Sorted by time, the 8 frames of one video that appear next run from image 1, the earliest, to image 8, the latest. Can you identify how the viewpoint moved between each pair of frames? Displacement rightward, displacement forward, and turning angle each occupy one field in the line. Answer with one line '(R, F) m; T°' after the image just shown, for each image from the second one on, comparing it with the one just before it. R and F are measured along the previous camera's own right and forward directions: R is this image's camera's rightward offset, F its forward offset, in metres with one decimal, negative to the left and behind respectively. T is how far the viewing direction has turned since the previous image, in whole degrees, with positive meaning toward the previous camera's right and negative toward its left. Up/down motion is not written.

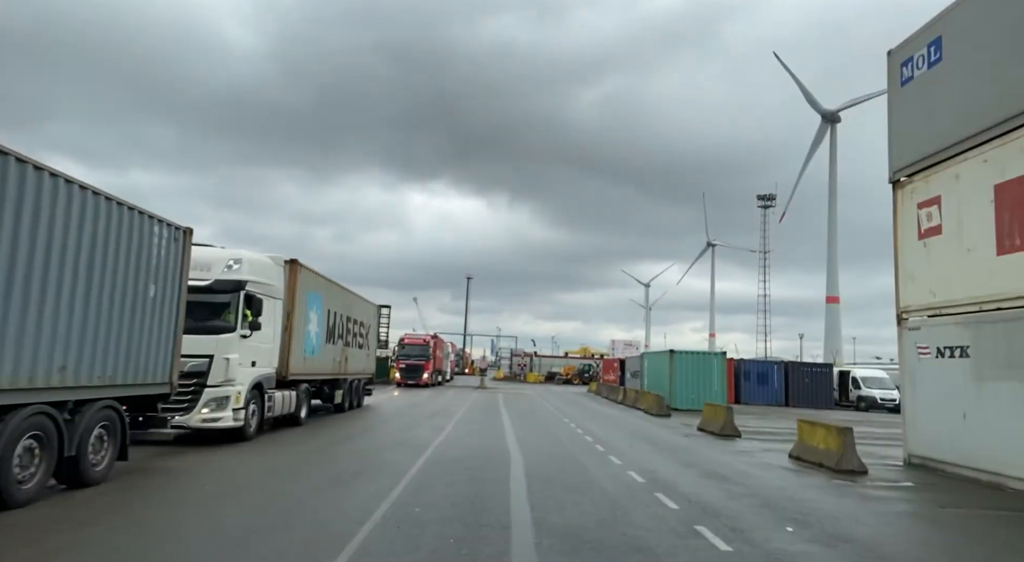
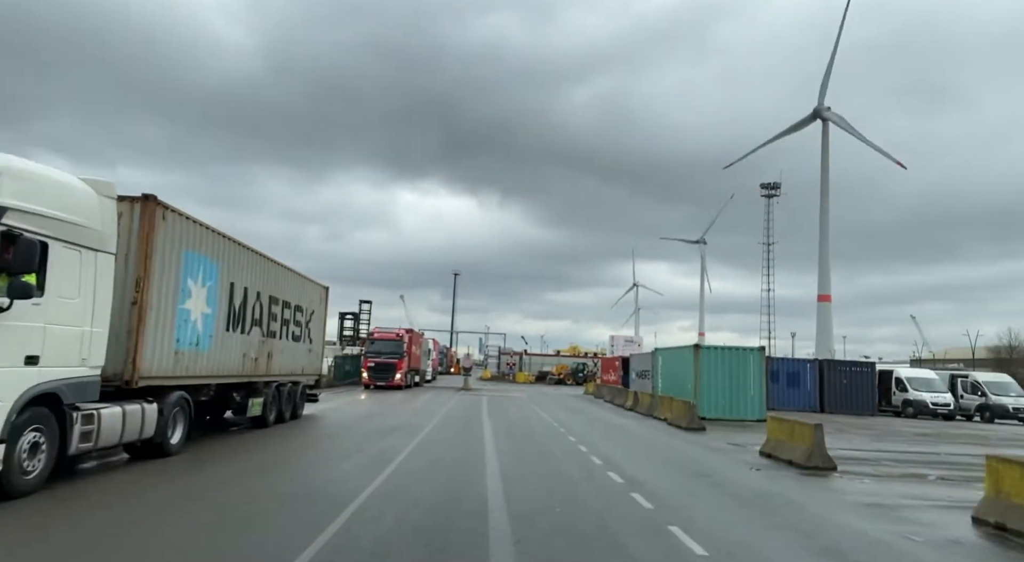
(+0.1, +5.6) m; +1°
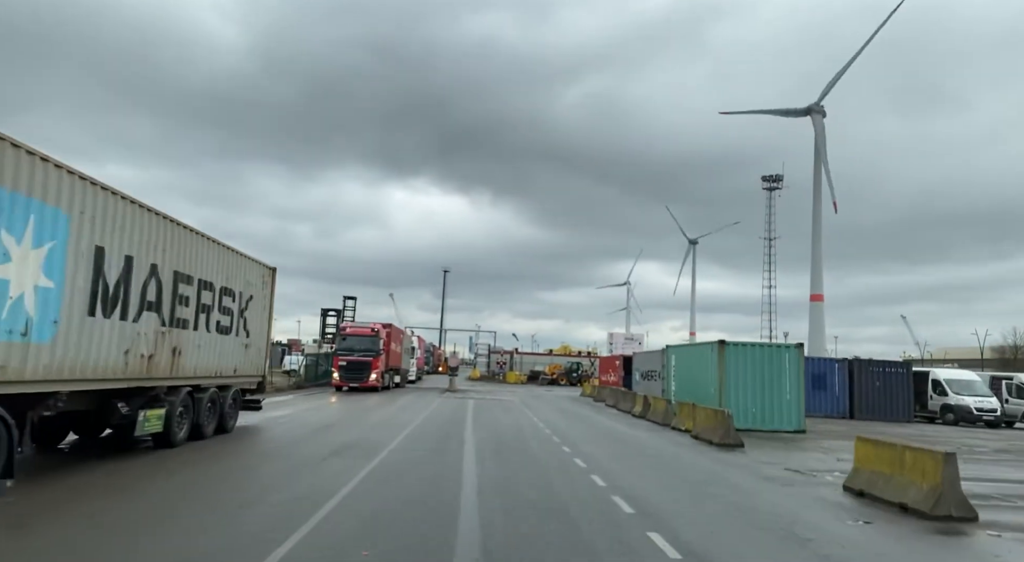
(0.0, +3.7) m; +1°
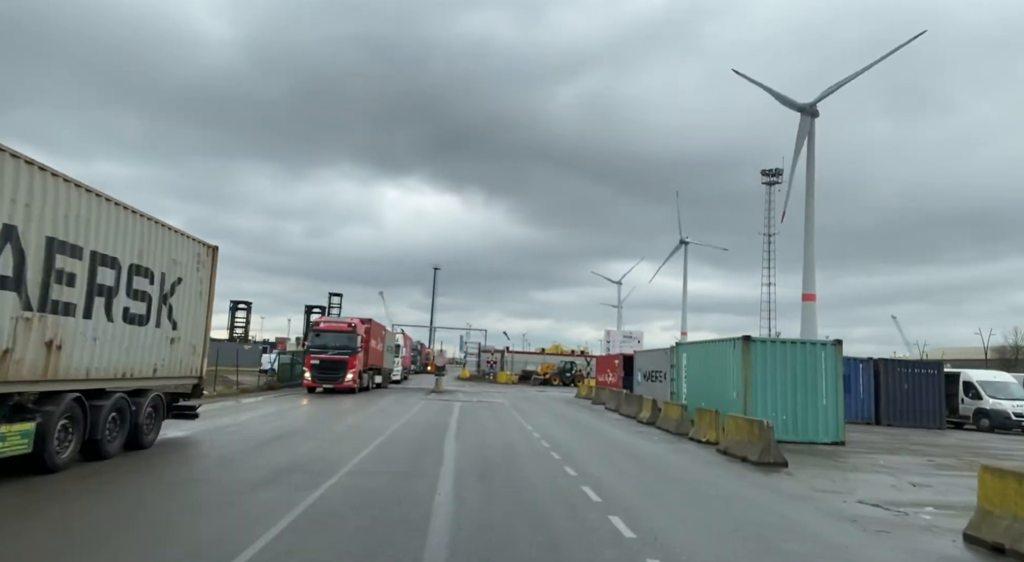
(0.0, +2.7) m; +1°
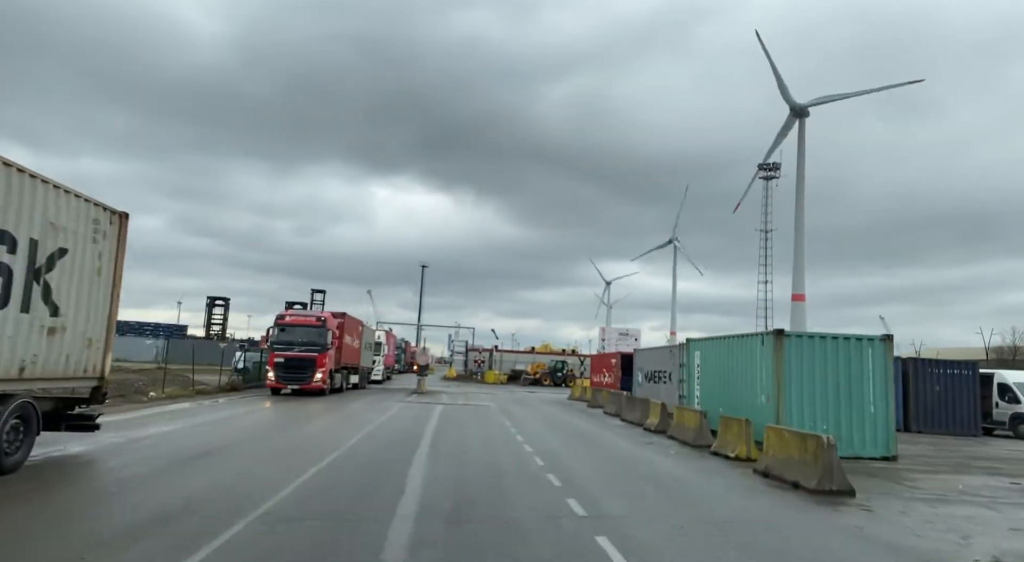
(0.0, +2.7) m; +1°
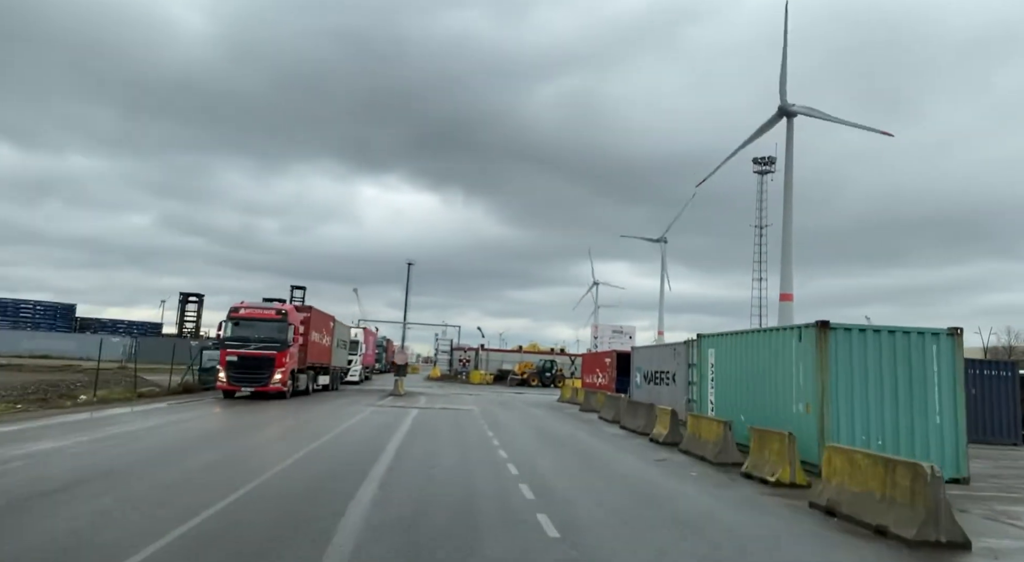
(+0.1, +2.7) m; +1°
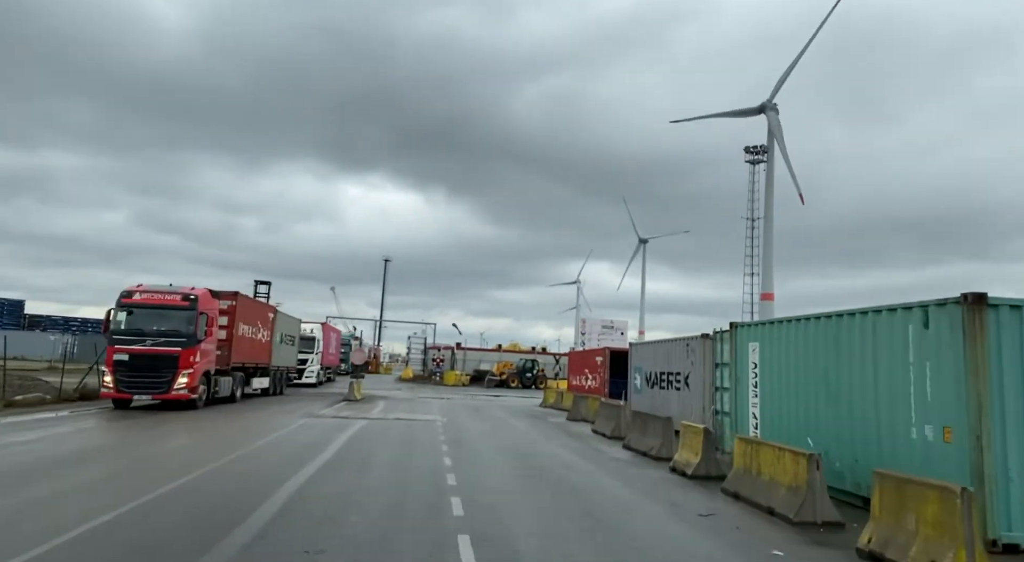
(+0.2, +4.4) m; +2°
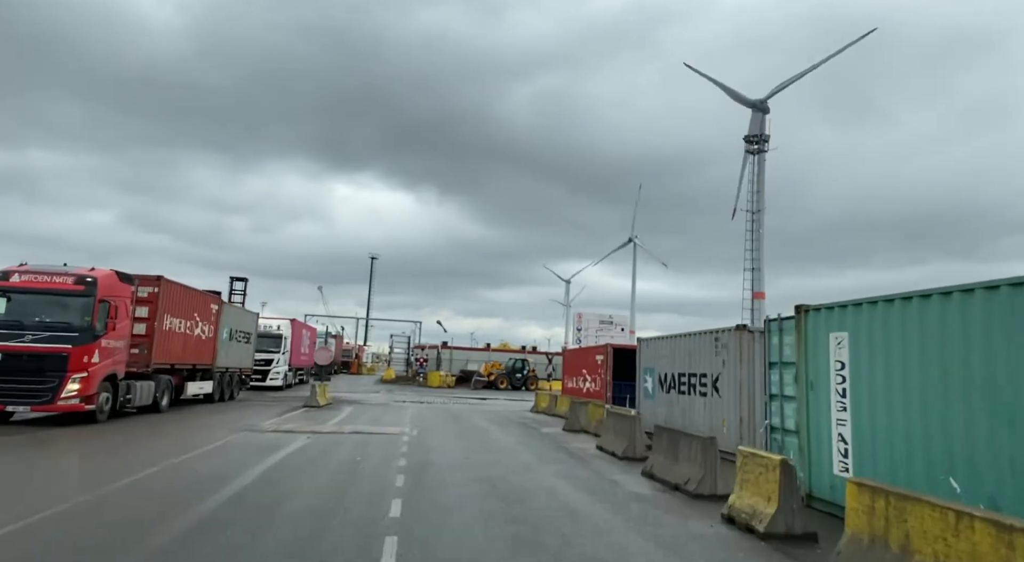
(+0.1, +3.5) m; +1°
